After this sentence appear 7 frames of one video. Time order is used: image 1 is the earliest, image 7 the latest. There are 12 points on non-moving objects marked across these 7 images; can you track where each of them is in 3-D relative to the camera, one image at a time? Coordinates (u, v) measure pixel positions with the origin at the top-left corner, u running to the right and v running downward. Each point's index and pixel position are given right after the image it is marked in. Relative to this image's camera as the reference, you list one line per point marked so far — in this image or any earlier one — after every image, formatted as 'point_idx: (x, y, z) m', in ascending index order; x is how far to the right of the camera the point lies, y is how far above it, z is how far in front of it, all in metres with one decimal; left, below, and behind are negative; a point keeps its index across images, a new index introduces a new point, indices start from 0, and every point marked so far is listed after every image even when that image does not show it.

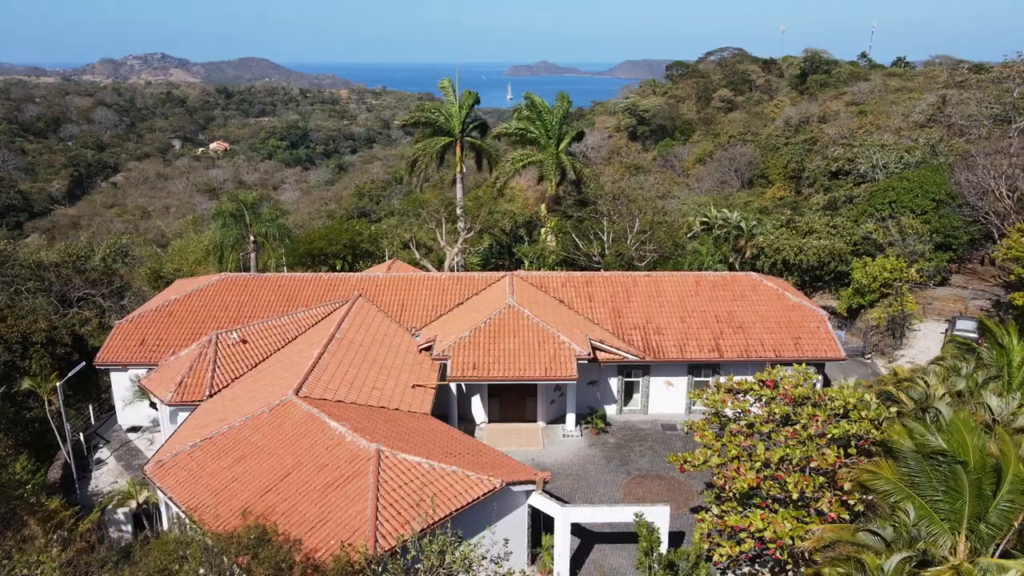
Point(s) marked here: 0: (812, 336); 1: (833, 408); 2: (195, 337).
0: (+7.2, -1.2, +18.0) m
1: (+4.7, -1.7, +10.9) m
2: (-7.7, -1.2, +18.0) m
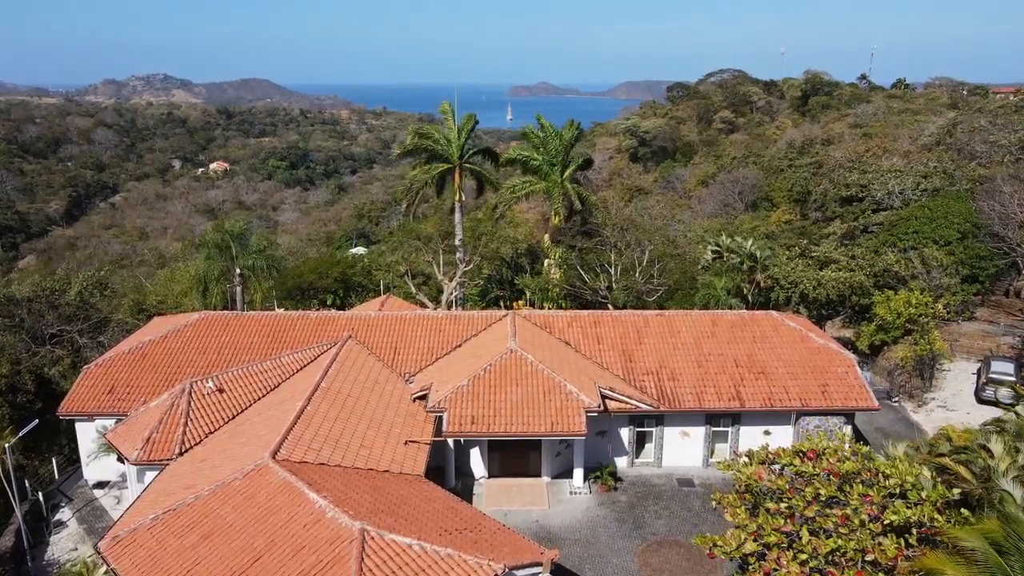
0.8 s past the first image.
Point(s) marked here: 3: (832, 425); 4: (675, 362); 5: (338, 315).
0: (+7.3, -2.1, +16.6) m
1: (+4.7, -2.5, +9.4) m
2: (-7.6, -2.1, +16.6) m
3: (+7.1, -3.0, +16.5) m
4: (+3.8, -1.7, +17.2) m
5: (-4.4, -0.7, +18.8) m
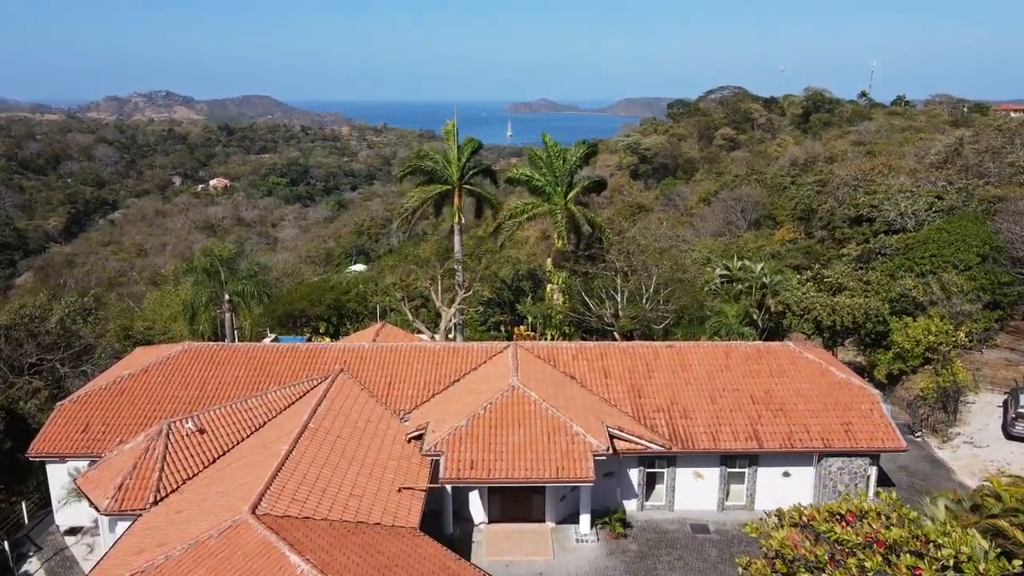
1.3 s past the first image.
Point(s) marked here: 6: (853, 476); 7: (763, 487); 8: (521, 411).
0: (+7.3, -2.8, +15.5) m
1: (+4.8, -3.0, +8.3) m
2: (-7.6, -2.8, +15.5) m
3: (+7.1, -3.7, +15.5) m
4: (+3.8, -2.4, +16.2) m
5: (-4.3, -1.4, +17.8) m
6: (+7.1, -3.9, +15.6) m
7: (+5.3, -4.2, +15.8) m
8: (+0.2, -2.4, +14.7) m
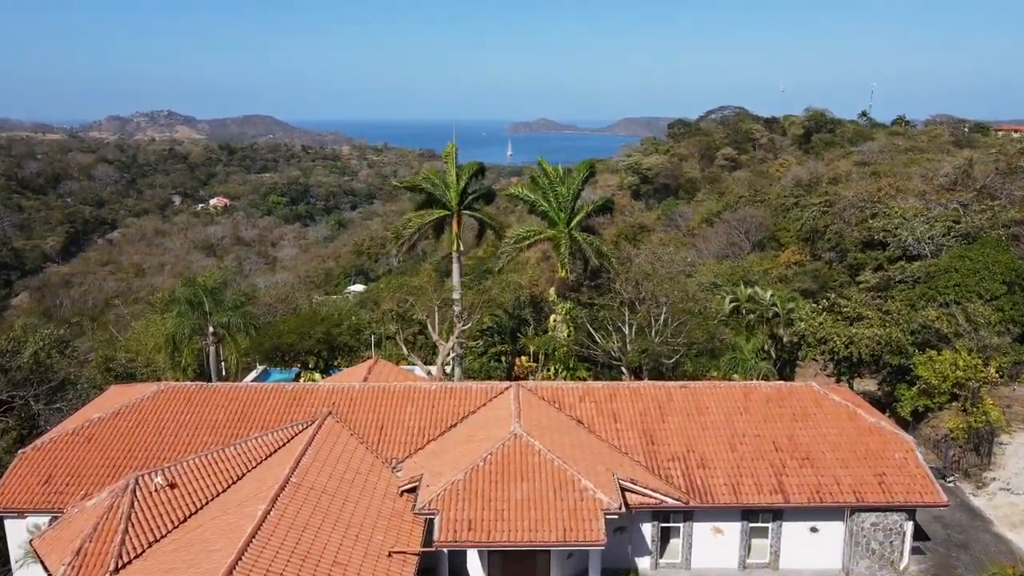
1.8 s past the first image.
0: (+7.3, -3.5, +14.2) m
1: (+4.8, -3.6, +7.0) m
2: (-7.5, -3.5, +14.2) m
3: (+7.2, -4.4, +14.1) m
4: (+3.8, -3.1, +14.9) m
5: (-4.3, -2.2, +16.5) m
6: (+7.1, -4.7, +14.2) m
7: (+5.3, -4.9, +14.4) m
8: (+0.2, -3.1, +13.4) m
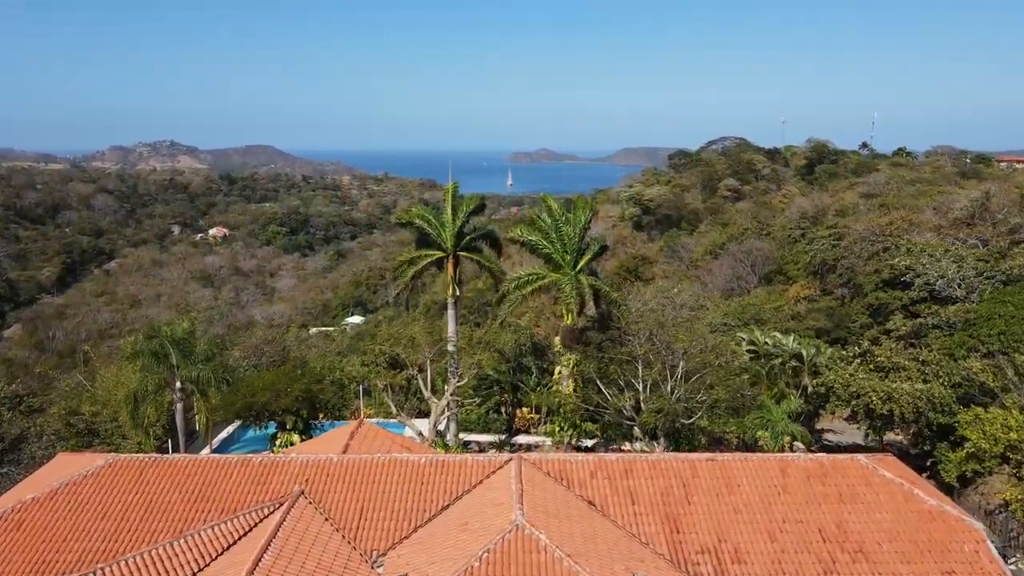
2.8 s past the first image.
0: (+7.4, -4.5, +12.0) m
1: (+4.8, -4.3, +4.8) m
2: (-7.5, -4.5, +12.0) m
3: (+7.2, -5.4, +11.9) m
4: (+3.9, -4.2, +12.7) m
5: (-4.3, -3.3, +14.4) m
6: (+7.2, -5.7, +12.0) m
7: (+5.4, -6.0, +12.2) m
8: (+0.2, -4.1, +11.3) m
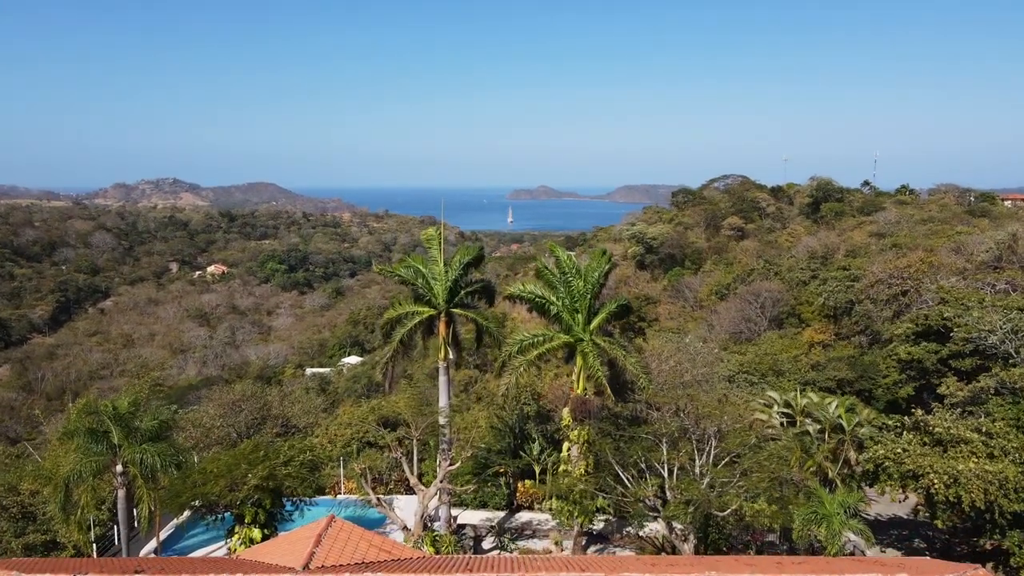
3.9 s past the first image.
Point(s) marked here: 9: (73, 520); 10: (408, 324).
0: (+7.4, -5.6, +9.0) m
1: (+4.8, -5.0, +1.9) m
2: (-7.5, -5.6, +9.0) m
3: (+7.2, -6.5, +8.9) m
4: (+3.9, -5.3, +9.7) m
5: (-4.3, -4.5, +11.5) m
6: (+7.2, -6.8, +9.0) m
7: (+5.4, -7.1, +9.1) m
8: (+0.3, -5.2, +8.3) m
9: (-9.5, -5.0, +16.5) m
10: (-2.6, -0.8, +18.3) m
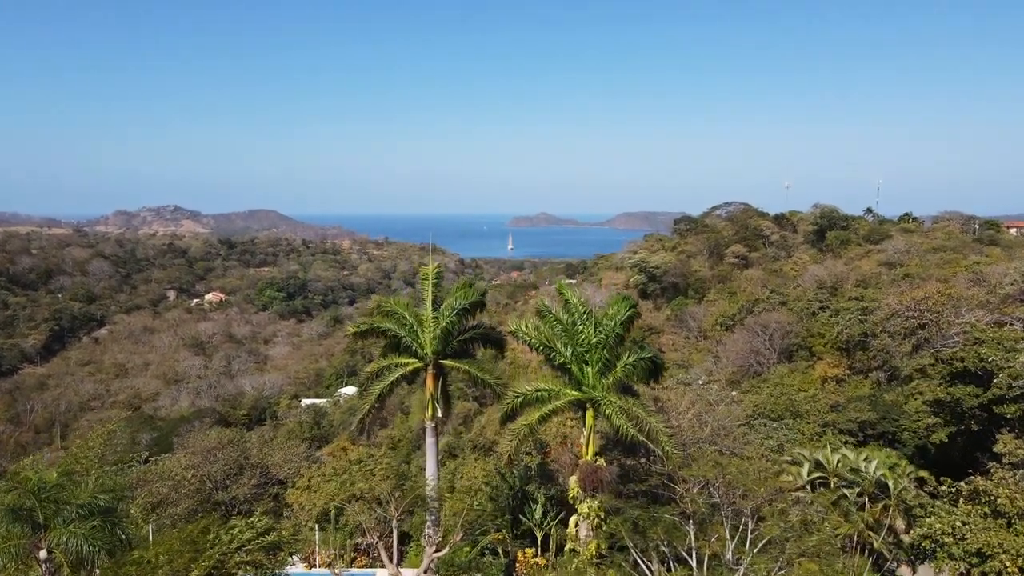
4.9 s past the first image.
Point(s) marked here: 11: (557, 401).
0: (+7.4, -6.3, +6.4) m
1: (+4.8, -5.5, -0.7) m
2: (-7.5, -6.3, +6.4) m
3: (+7.2, -7.2, +6.2) m
4: (+3.9, -6.0, +7.1) m
5: (-4.3, -5.3, +8.9) m
6: (+7.2, -7.4, +6.3) m
7: (+5.4, -7.7, +6.5) m
8: (+0.2, -5.8, +5.7) m
9: (-9.5, -6.0, +13.9) m
10: (-2.6, -1.9, +15.9) m
11: (+0.9, -2.3, +15.5) m
